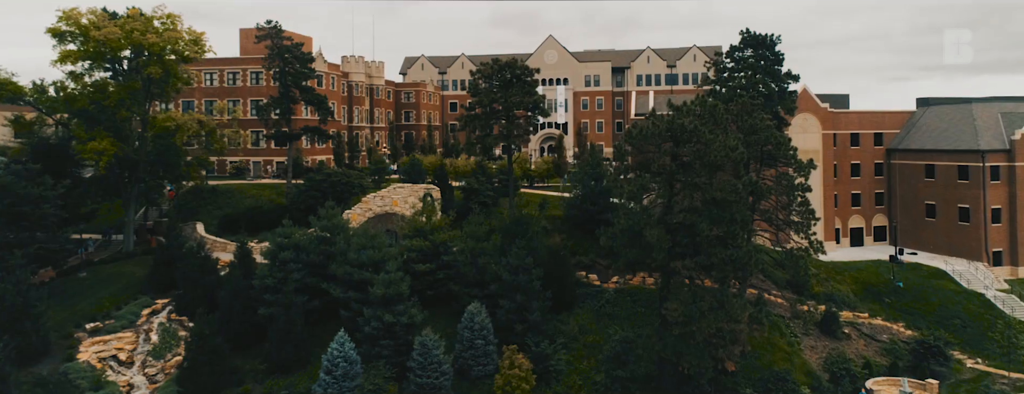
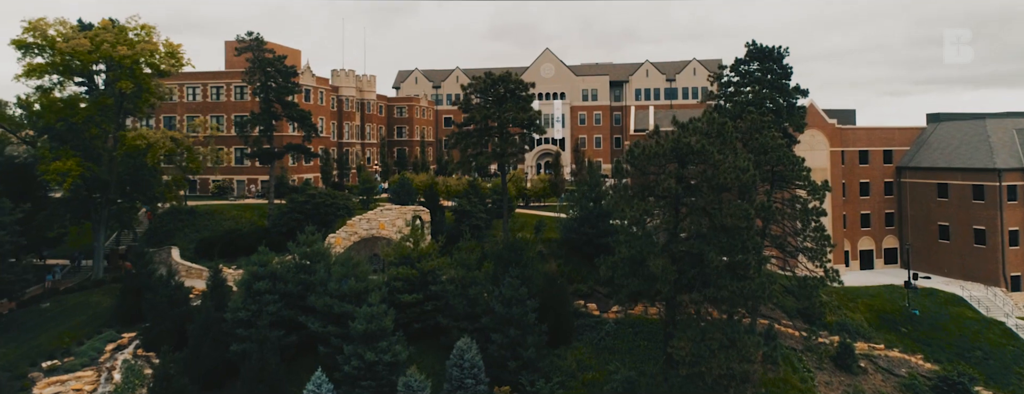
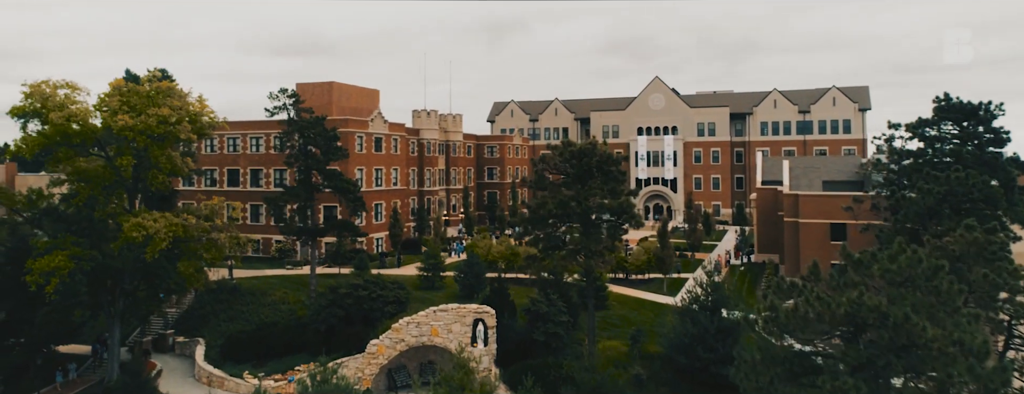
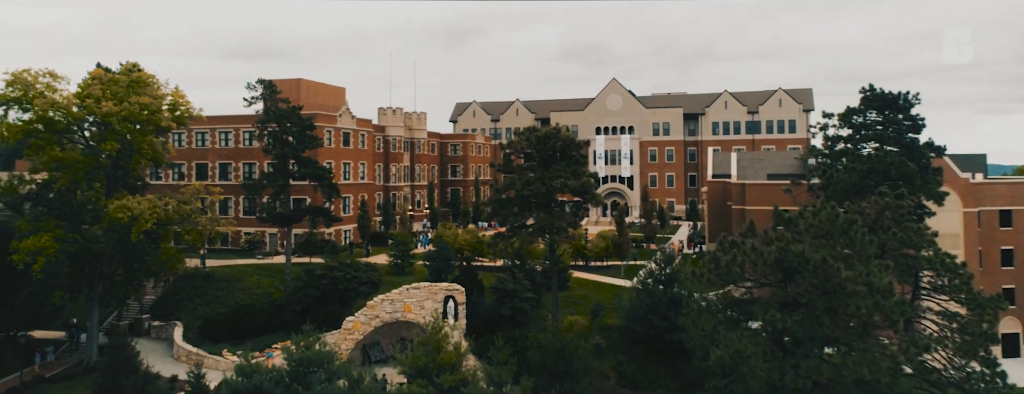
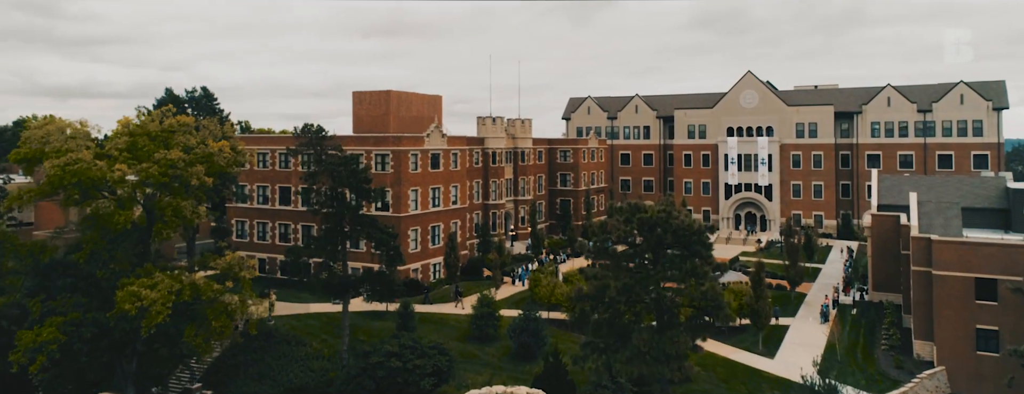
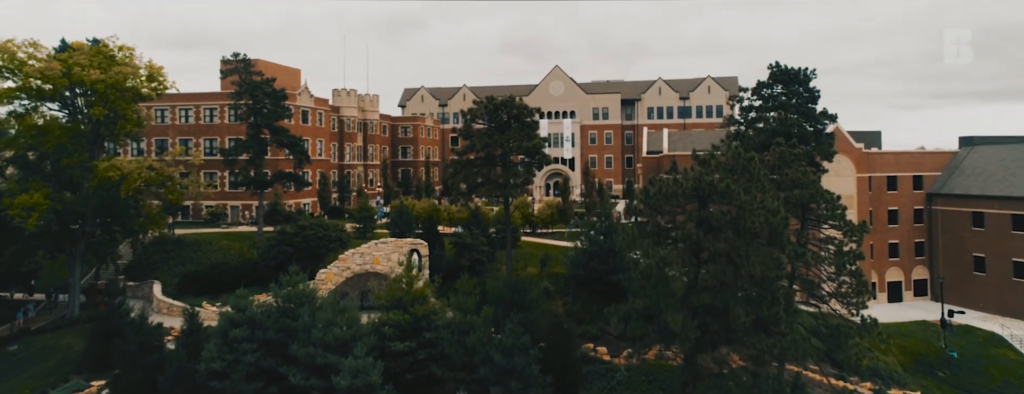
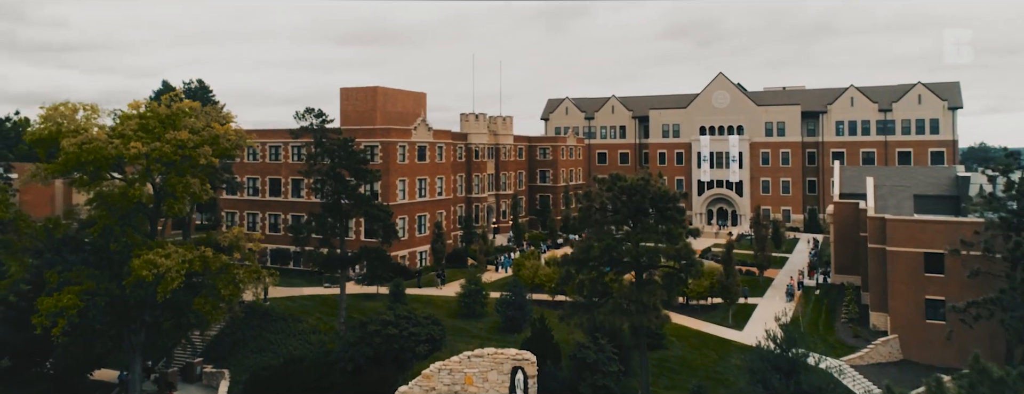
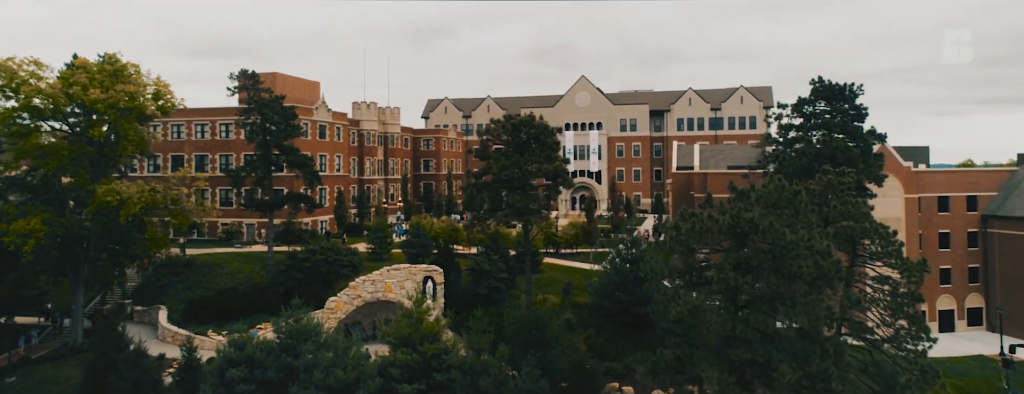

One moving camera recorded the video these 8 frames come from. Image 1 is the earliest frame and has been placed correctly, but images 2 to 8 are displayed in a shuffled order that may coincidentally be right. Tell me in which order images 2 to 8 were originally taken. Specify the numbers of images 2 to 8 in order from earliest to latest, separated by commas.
2, 6, 8, 4, 3, 7, 5
